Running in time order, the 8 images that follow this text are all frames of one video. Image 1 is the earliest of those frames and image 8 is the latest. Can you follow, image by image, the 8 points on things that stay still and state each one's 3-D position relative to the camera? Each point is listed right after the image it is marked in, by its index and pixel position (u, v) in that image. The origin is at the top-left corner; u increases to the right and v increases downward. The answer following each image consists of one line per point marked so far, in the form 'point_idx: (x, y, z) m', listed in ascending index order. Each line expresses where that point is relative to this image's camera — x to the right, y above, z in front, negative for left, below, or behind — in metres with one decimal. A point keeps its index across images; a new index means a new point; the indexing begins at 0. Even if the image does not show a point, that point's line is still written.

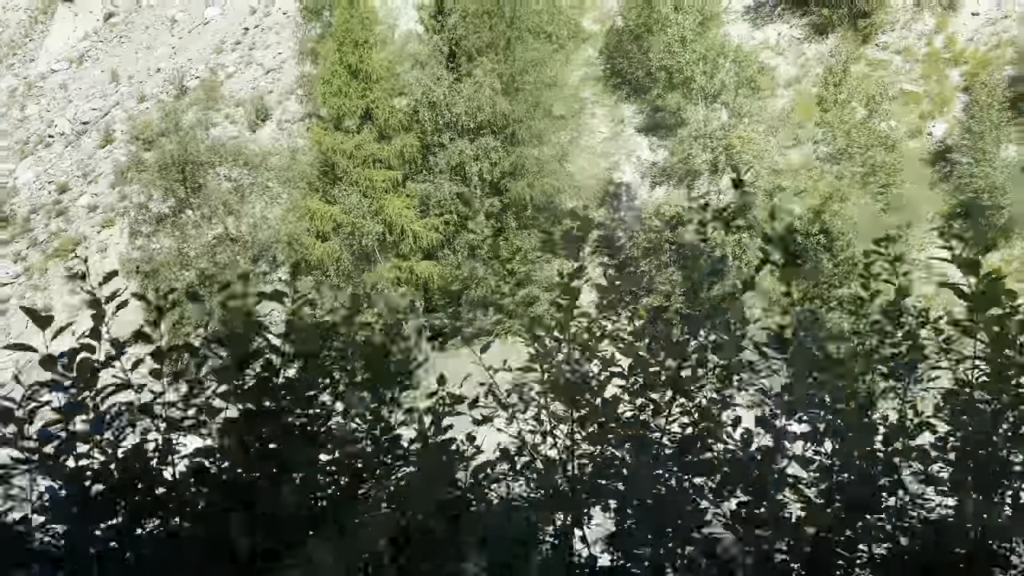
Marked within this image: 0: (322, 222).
0: (-4.4, +1.5, +18.5) m
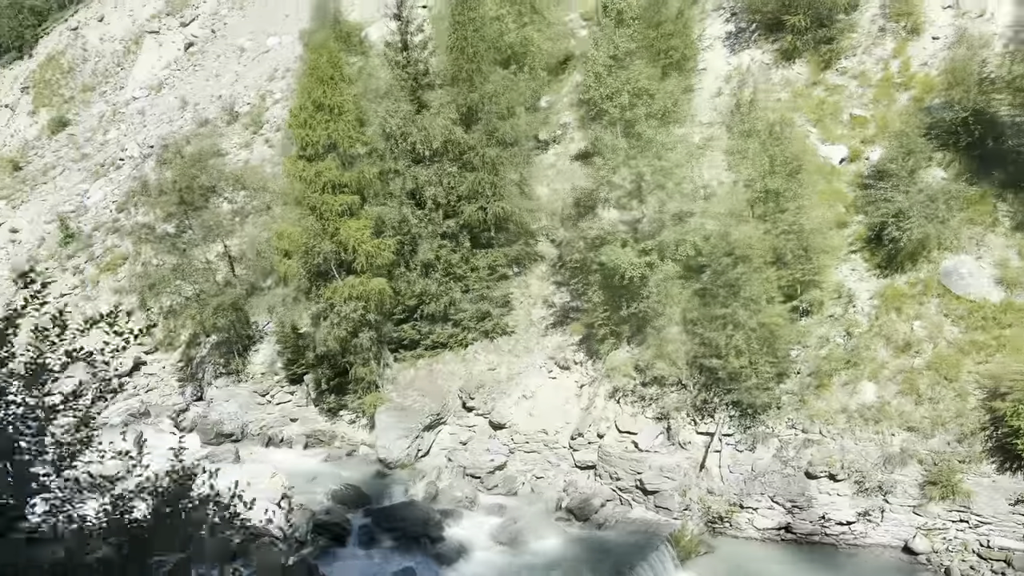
0: (-5.4, +1.2, +20.2) m
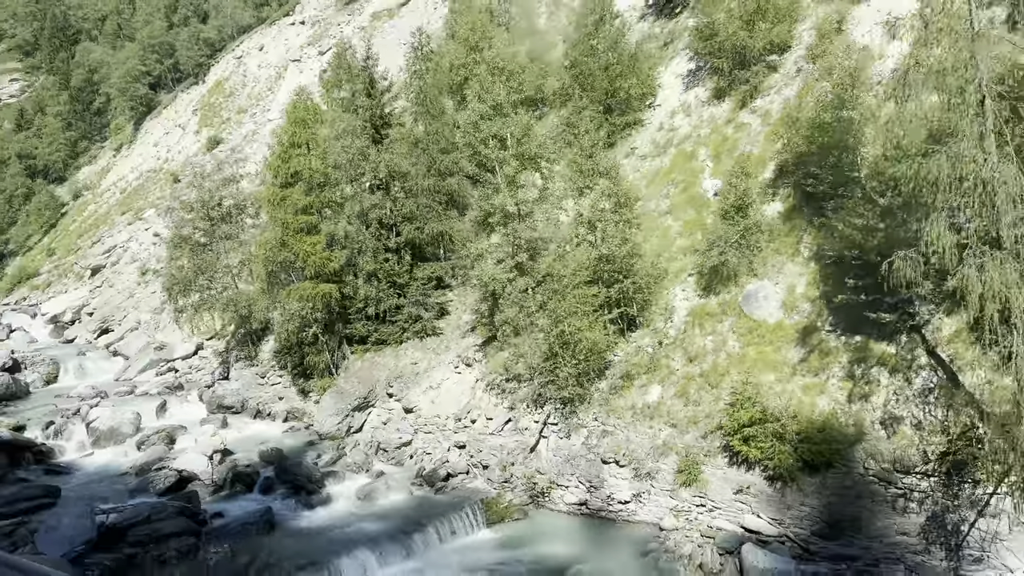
0: (-7.5, +1.1, +25.2) m
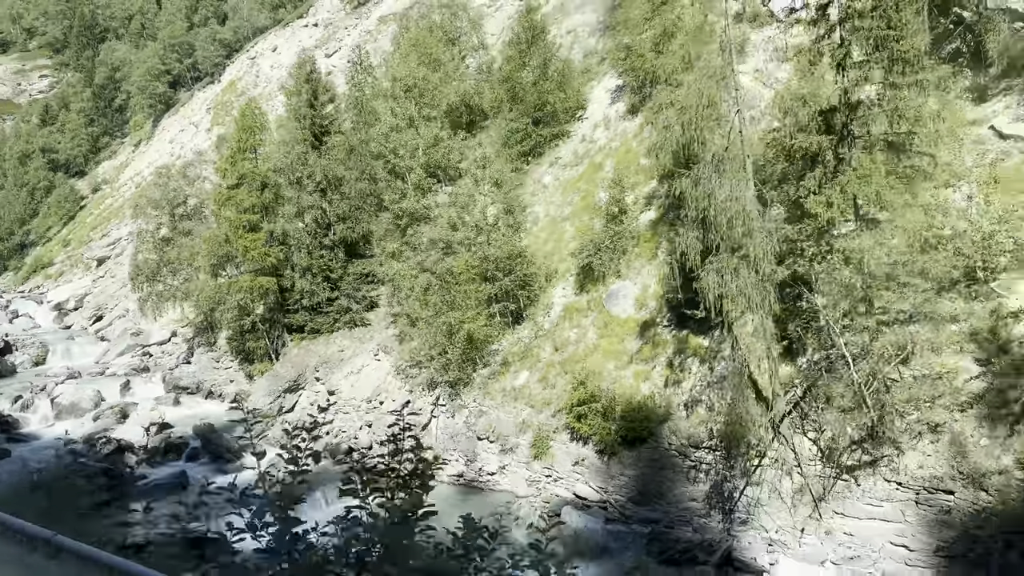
0: (-10.0, +1.4, +27.8) m
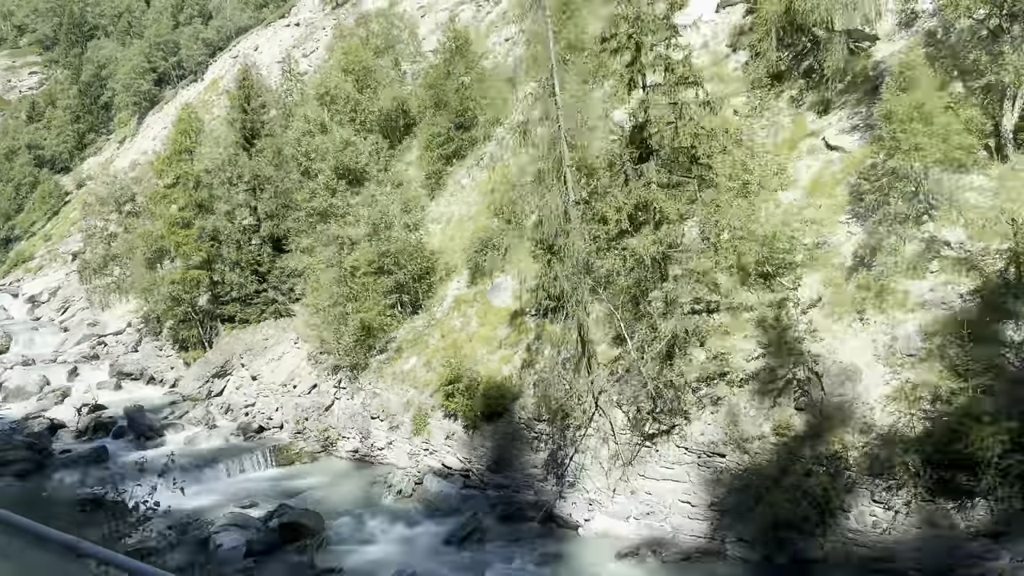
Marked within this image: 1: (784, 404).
0: (-12.9, +1.7, +29.8) m
1: (+4.8, -2.0, +14.7) m
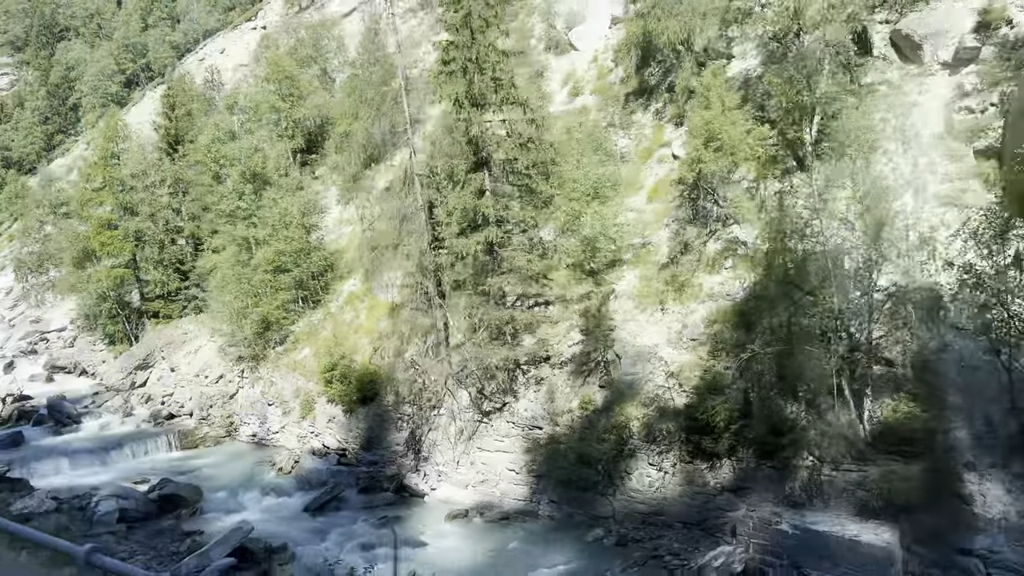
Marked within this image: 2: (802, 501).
0: (-16.4, +1.8, +31.6) m
1: (+1.6, -1.9, +16.8) m
2: (+4.6, -3.4, +13.5) m
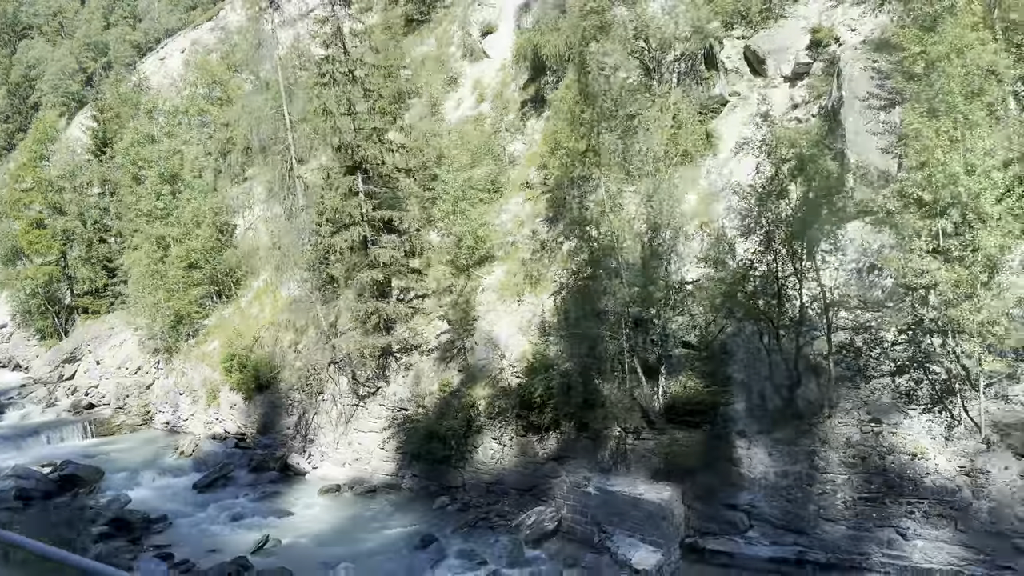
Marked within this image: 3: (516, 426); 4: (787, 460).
0: (-19.8, +1.9, +32.7) m
1: (-1.3, -1.7, +18.5) m
2: (+1.8, -3.3, +15.3) m
3: (+0.1, -2.8, +16.6) m
4: (+4.4, -2.8, +13.5) m
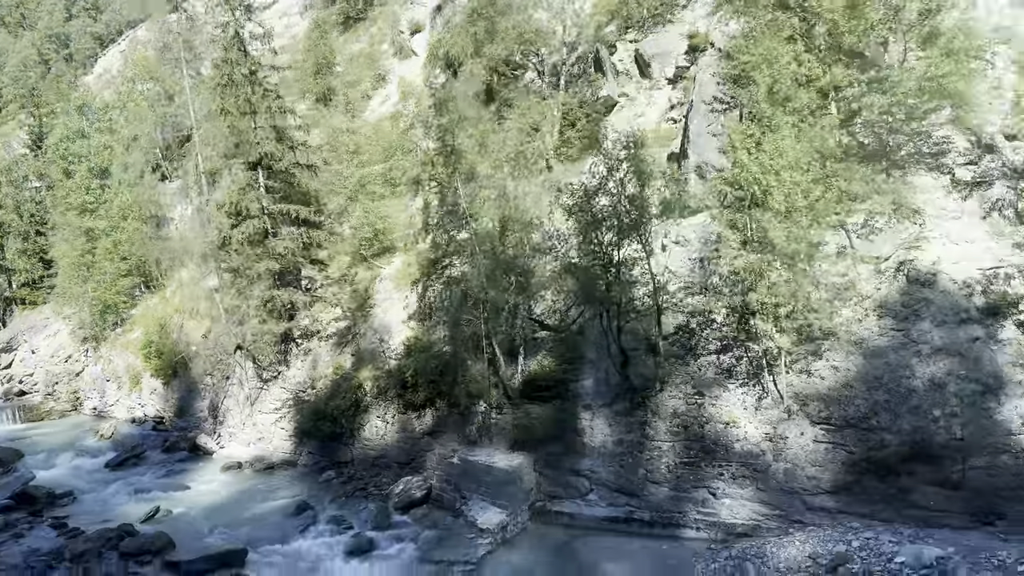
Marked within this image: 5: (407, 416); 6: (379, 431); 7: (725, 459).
0: (-22.7, +2.2, +33.5) m
1: (-3.9, -1.5, +19.8) m
2: (-0.7, -3.0, +16.6) m
3: (-2.4, -2.5, +17.9) m
4: (+2.0, -2.5, +14.9) m
5: (-2.2, -2.7, +17.7) m
6: (-2.9, -3.1, +18.0) m
7: (+3.5, -2.8, +13.8) m
